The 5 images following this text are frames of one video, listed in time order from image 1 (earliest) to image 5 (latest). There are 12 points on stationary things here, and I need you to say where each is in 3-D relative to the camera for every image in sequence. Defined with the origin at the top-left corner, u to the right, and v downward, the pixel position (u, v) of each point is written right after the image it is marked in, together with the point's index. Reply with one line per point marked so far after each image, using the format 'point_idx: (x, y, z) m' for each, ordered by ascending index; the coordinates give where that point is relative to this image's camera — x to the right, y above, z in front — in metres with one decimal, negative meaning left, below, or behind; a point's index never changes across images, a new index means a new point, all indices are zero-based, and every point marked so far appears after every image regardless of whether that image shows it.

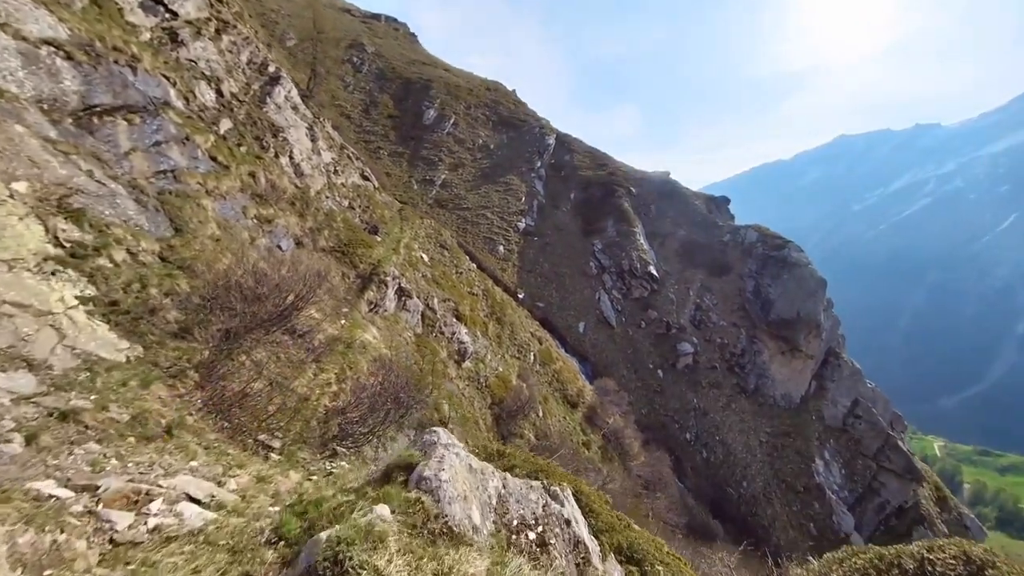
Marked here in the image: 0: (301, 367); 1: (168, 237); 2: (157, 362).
0: (-5.2, -2.0, +12.3) m
1: (-9.3, +1.4, +13.2) m
2: (-6.3, -1.3, +8.6) m
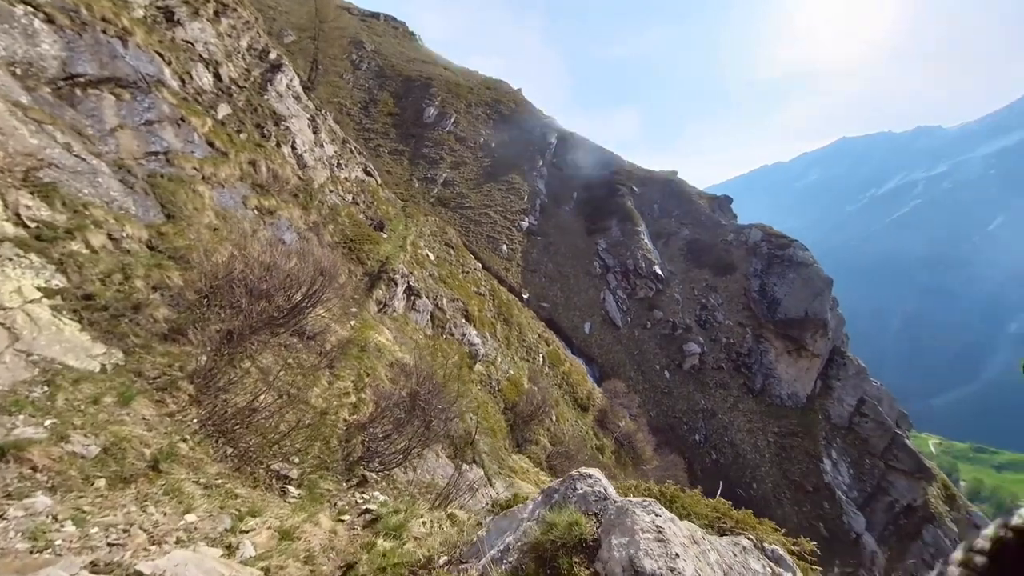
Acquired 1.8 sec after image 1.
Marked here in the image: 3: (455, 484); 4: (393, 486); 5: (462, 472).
0: (-4.2, -1.9, +10.6) m
1: (-8.3, +1.5, +11.5) m
2: (-5.2, -1.2, +6.9) m
3: (-1.3, -4.3, +10.9) m
4: (-2.1, -3.6, +9.0) m
5: (-1.2, -4.6, +12.3) m
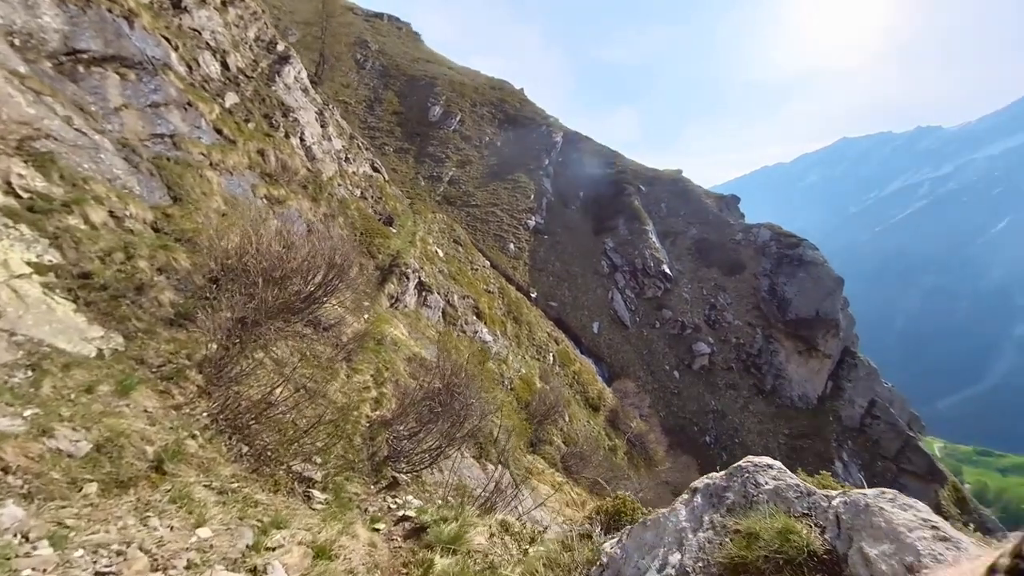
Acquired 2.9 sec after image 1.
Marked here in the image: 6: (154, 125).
0: (-3.5, -1.6, +9.7) m
1: (-7.6, +1.8, +10.7) m
2: (-4.6, -0.9, +6.1) m
3: (-0.6, -4.1, +10.1) m
4: (-1.5, -3.3, +8.1) m
5: (-0.5, -4.3, +11.4) m
6: (-10.0, +4.6, +13.7) m
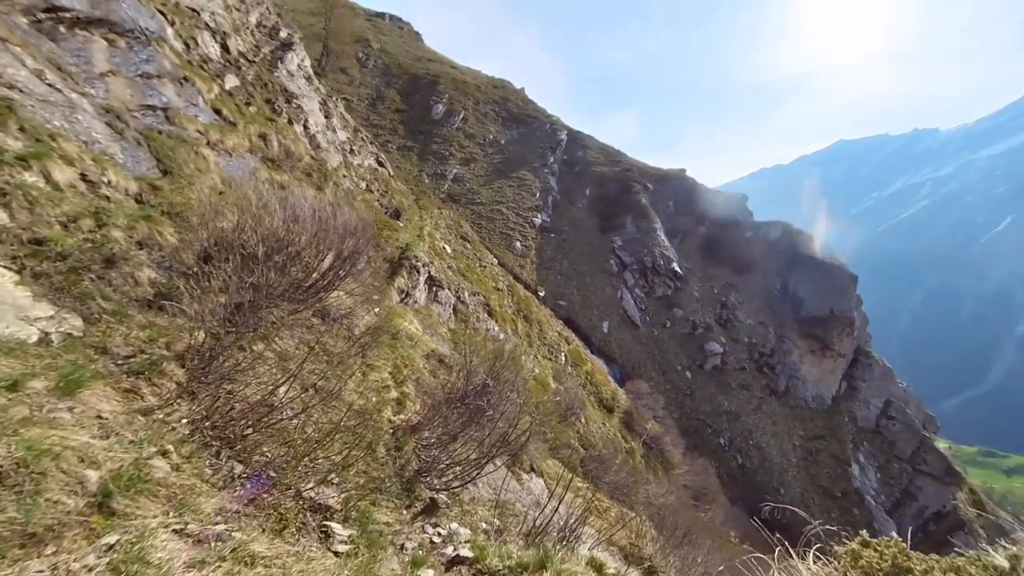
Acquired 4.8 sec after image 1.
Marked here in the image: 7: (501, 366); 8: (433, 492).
0: (-2.8, -1.3, +8.3) m
1: (-6.8, +2.1, +9.3) m
2: (-3.9, -0.6, +4.7) m
3: (+0.2, -3.7, +8.6) m
4: (-0.7, -3.0, +6.7) m
5: (+0.3, -4.0, +10.0) m
6: (-9.3, +4.8, +12.4) m
7: (-0.3, -2.3, +14.1) m
8: (-1.1, -2.6, +6.4) m
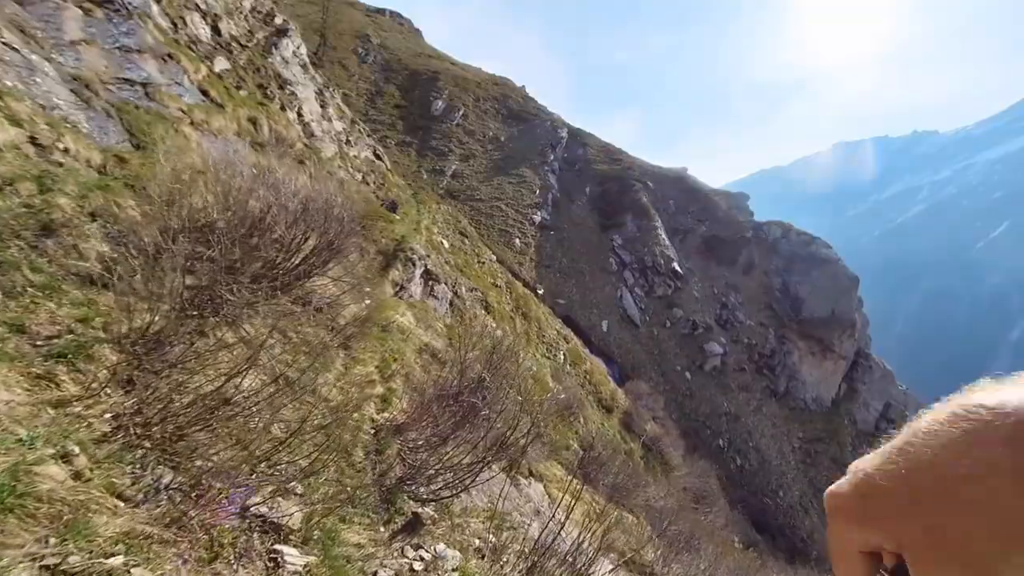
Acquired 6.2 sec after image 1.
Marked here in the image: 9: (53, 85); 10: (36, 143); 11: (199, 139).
0: (-2.8, -1.1, +7.5) m
1: (-6.8, +2.4, +8.5) m
2: (-3.9, -0.3, +3.9) m
3: (+0.1, -3.5, +7.9) m
4: (-0.7, -2.8, +5.9) m
5: (+0.2, -3.8, +9.2) m
6: (-9.3, +5.1, +11.5) m
7: (-0.4, -2.0, +13.4) m
8: (-1.1, -2.4, +5.6) m
9: (-7.6, +3.3, +8.0) m
10: (-6.2, +1.8, +6.3) m
11: (-8.0, +3.8, +12.4) m
